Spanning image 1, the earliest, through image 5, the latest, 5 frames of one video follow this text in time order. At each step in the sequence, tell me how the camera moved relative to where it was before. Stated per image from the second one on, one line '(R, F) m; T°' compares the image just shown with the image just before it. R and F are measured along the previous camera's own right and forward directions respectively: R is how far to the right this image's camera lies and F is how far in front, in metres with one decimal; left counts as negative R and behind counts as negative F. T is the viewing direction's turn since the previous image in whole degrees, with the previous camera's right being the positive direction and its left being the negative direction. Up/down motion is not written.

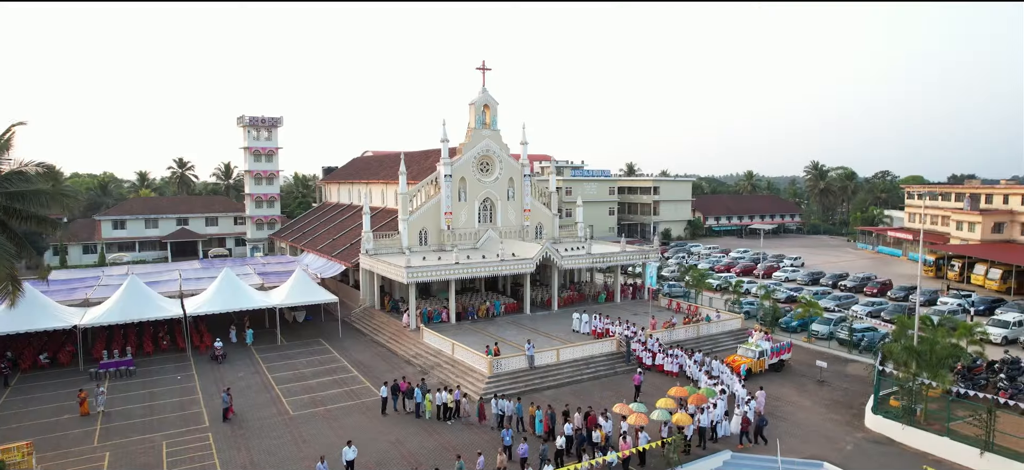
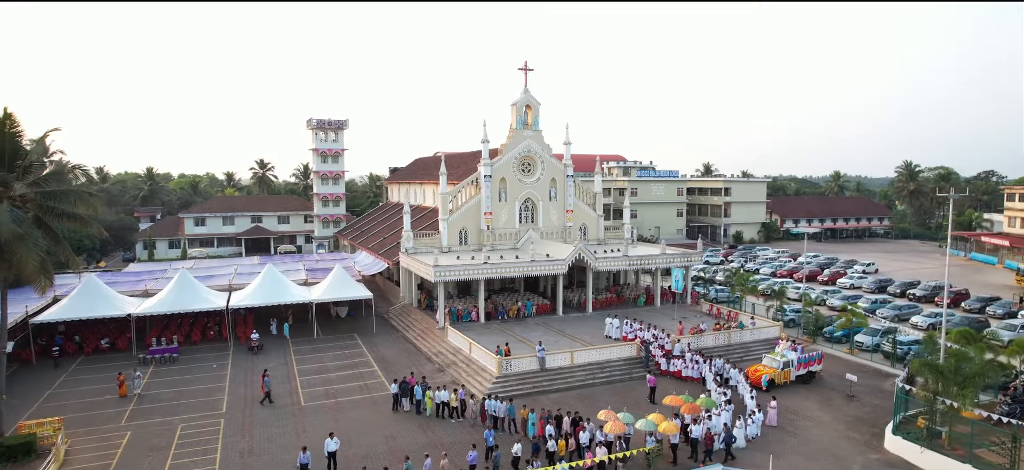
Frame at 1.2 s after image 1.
(+2.7, +0.3) m; -7°
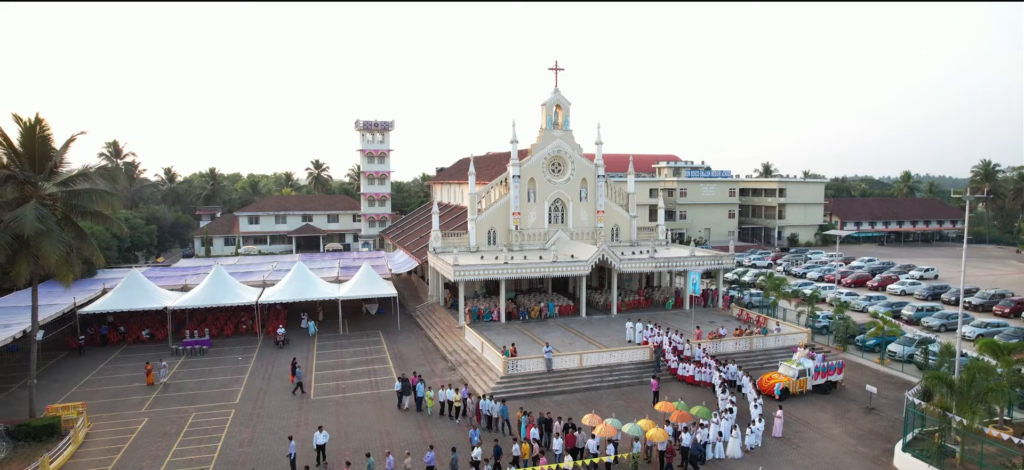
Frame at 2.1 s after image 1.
(+2.0, +0.2) m; -5°
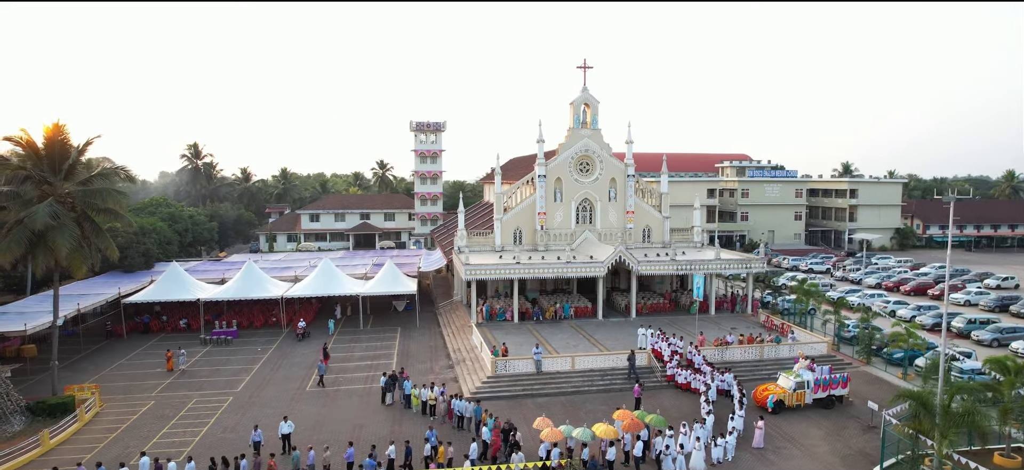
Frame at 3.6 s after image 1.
(+3.4, +0.3) m; -7°
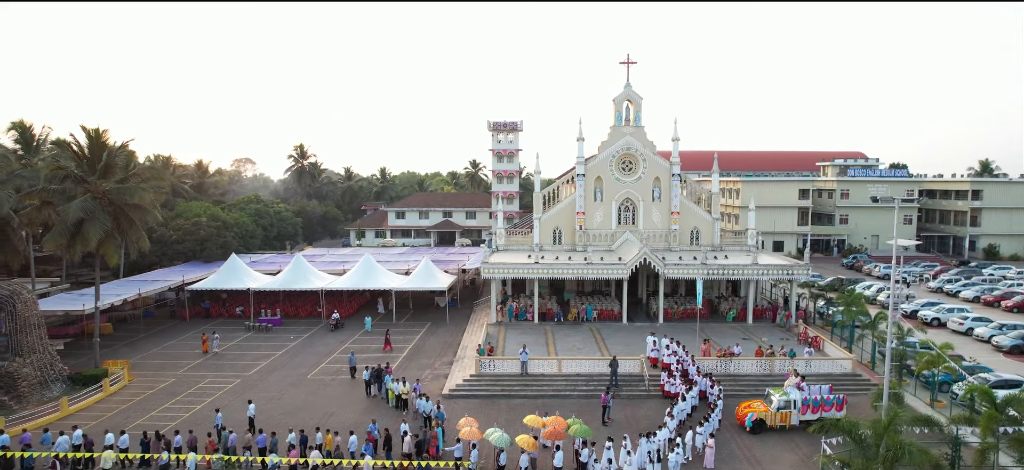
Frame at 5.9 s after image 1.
(+5.0, +0.5) m; -11°
